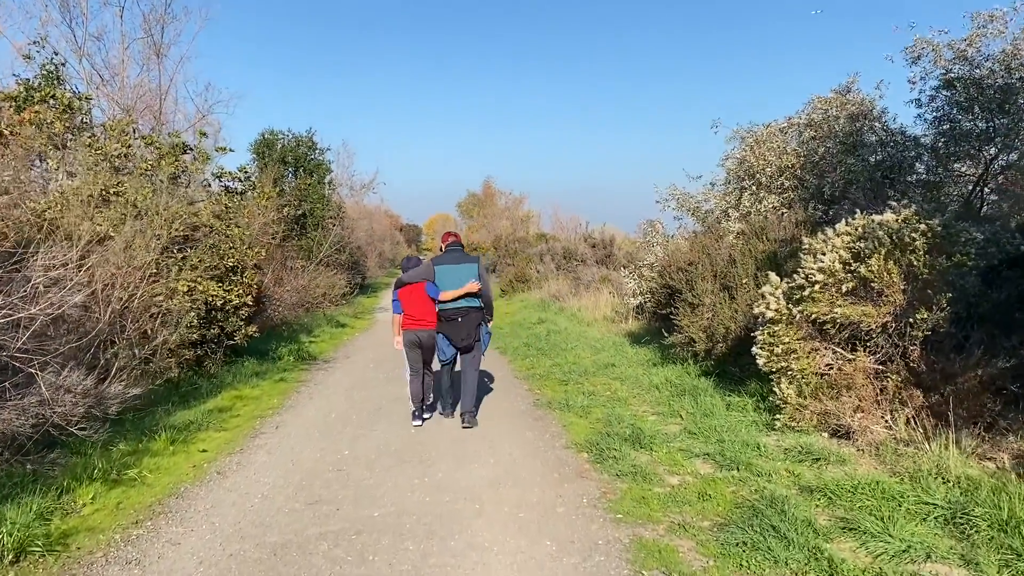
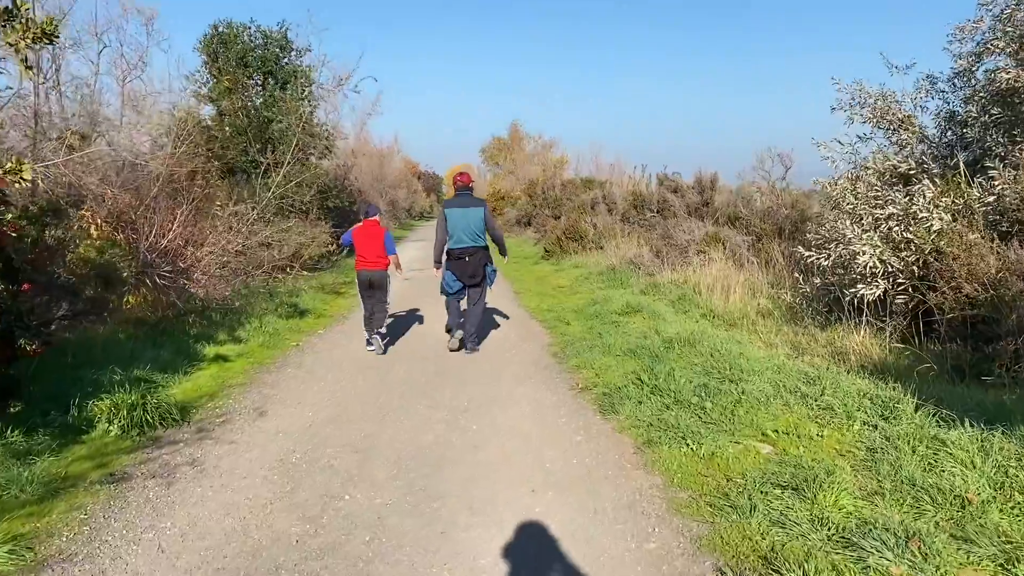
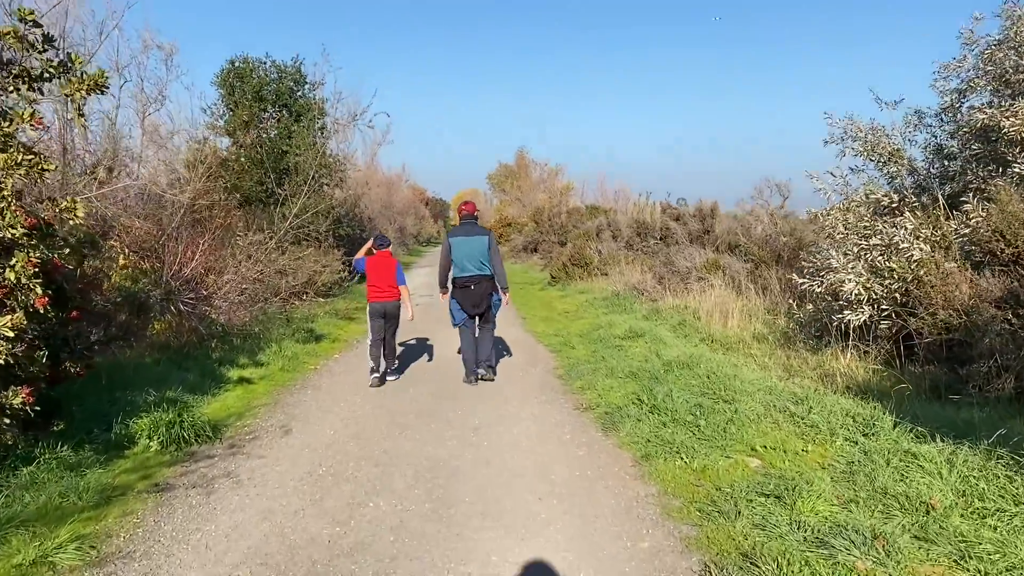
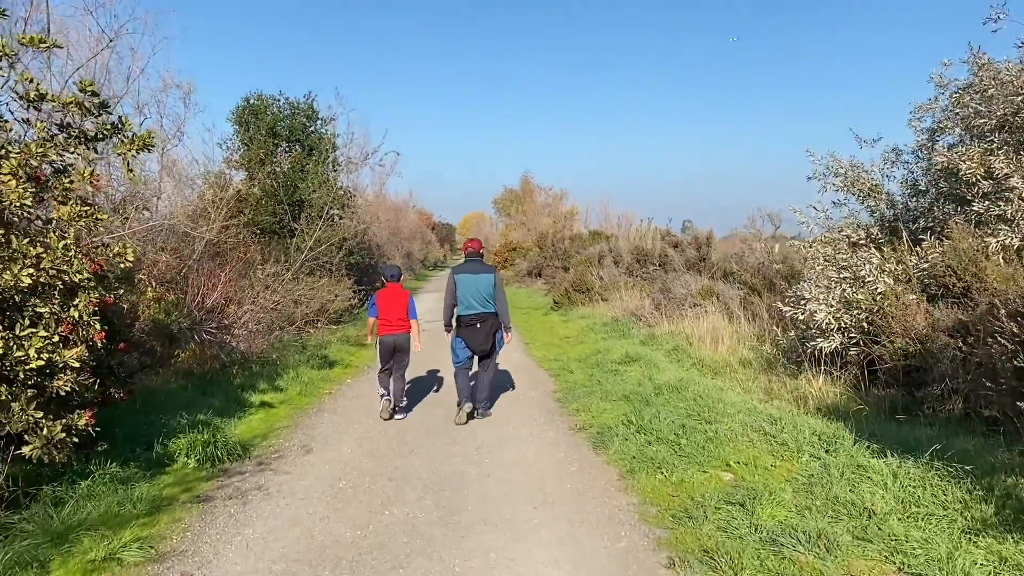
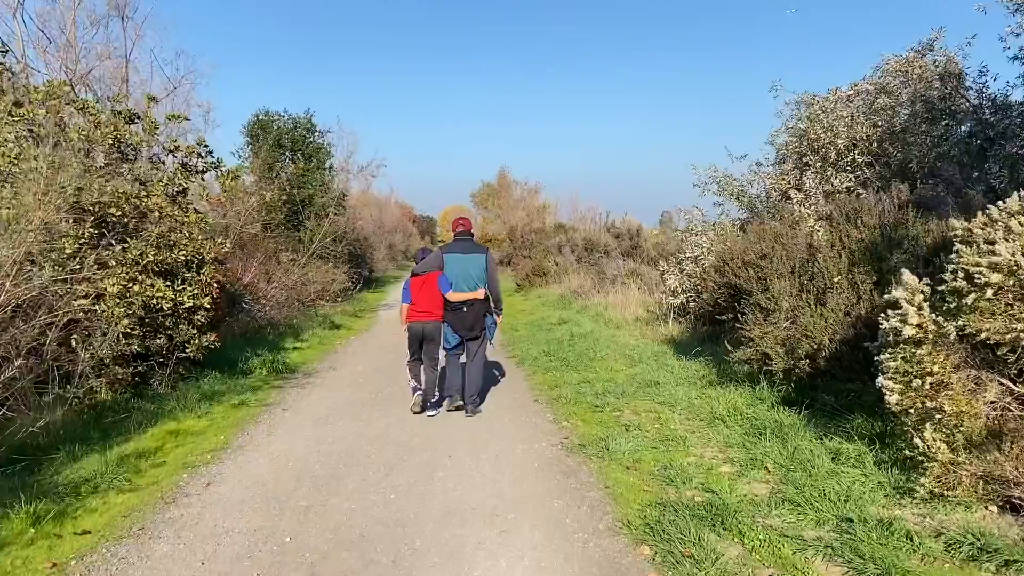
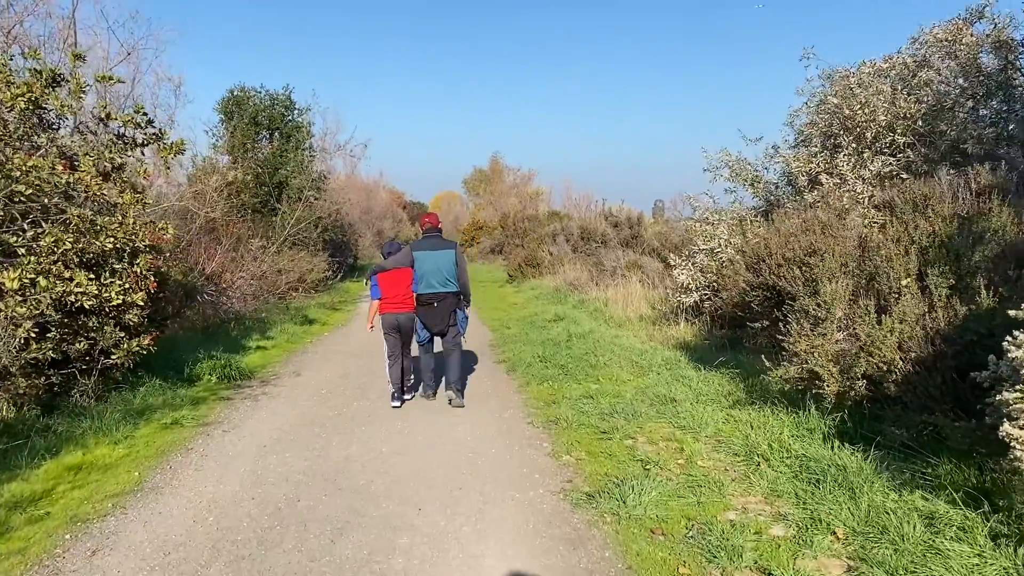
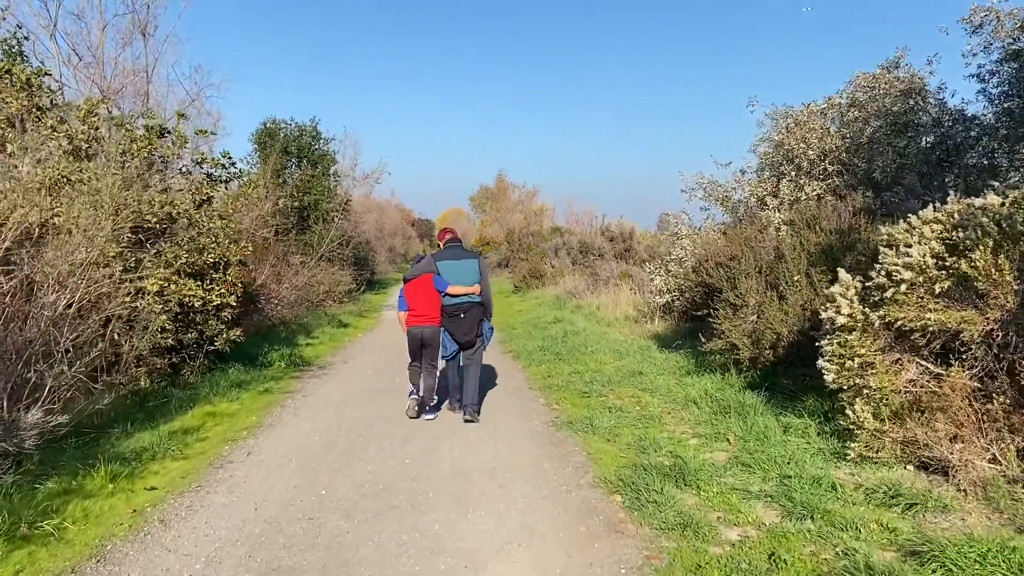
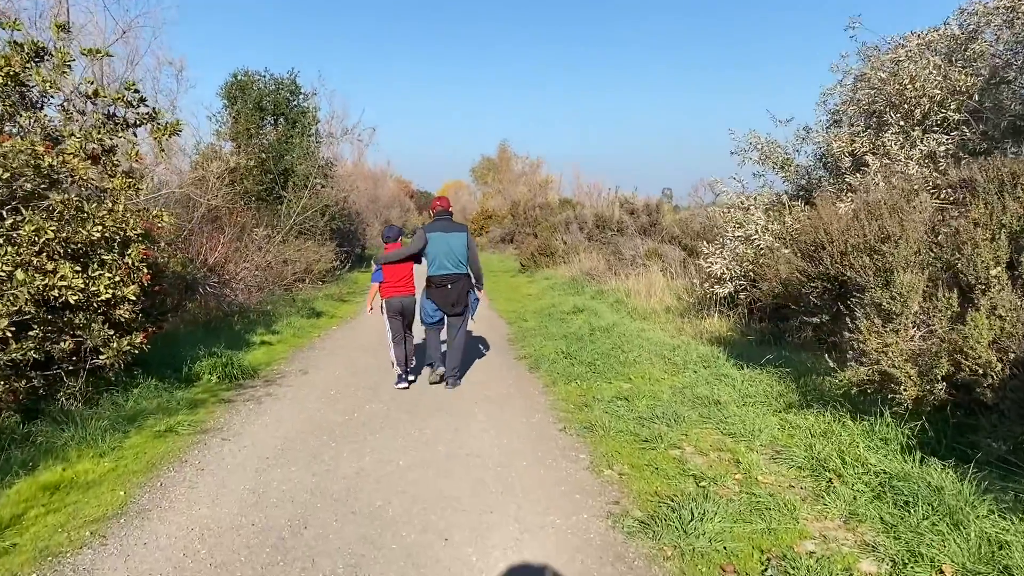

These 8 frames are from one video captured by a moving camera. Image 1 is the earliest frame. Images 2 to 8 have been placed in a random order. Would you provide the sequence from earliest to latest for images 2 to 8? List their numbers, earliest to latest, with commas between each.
7, 5, 6, 8, 4, 3, 2
